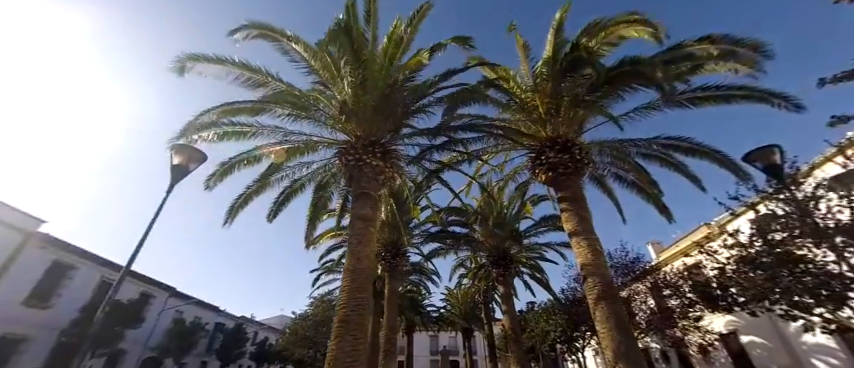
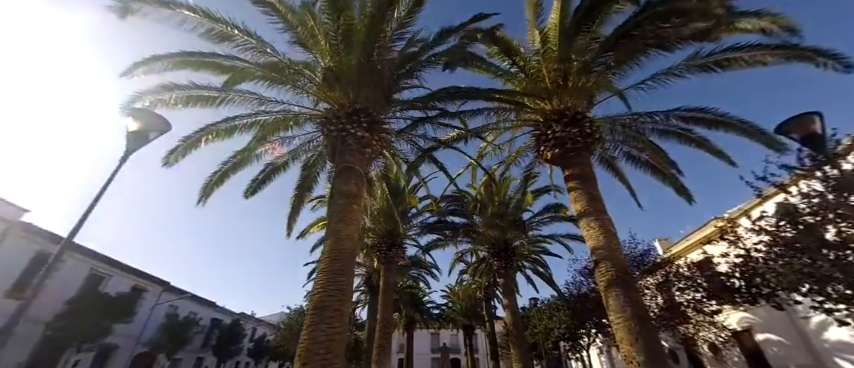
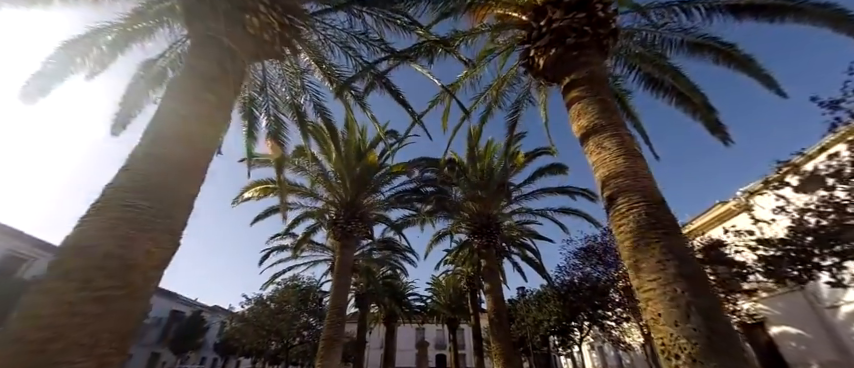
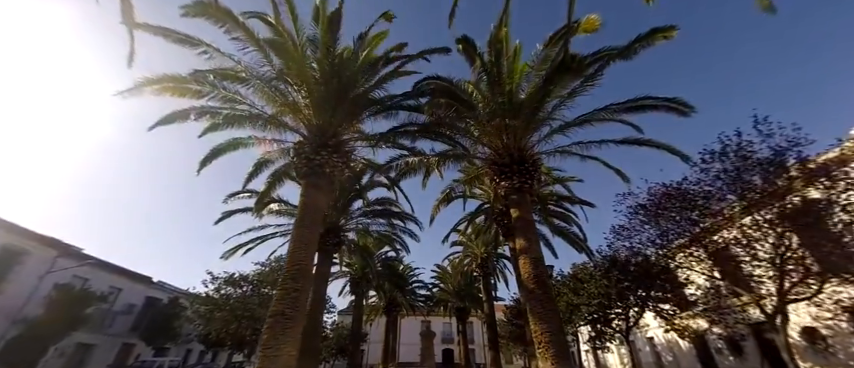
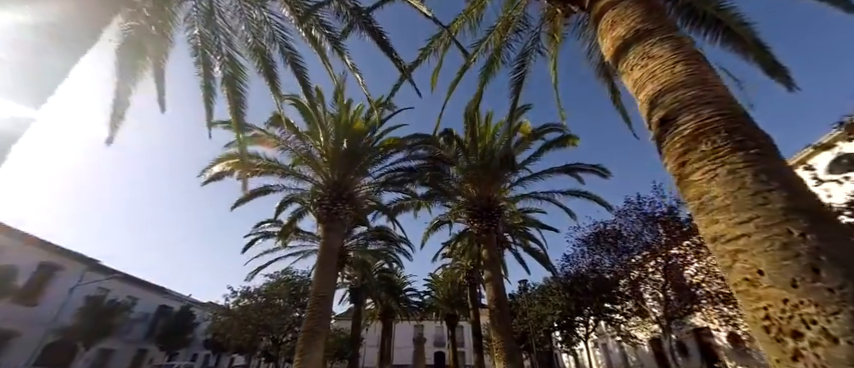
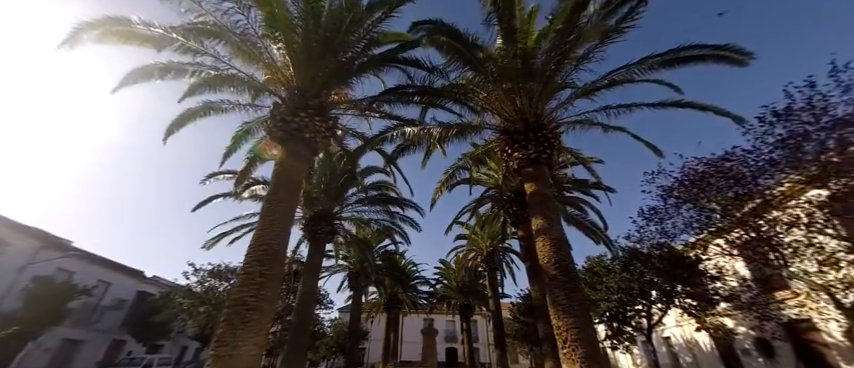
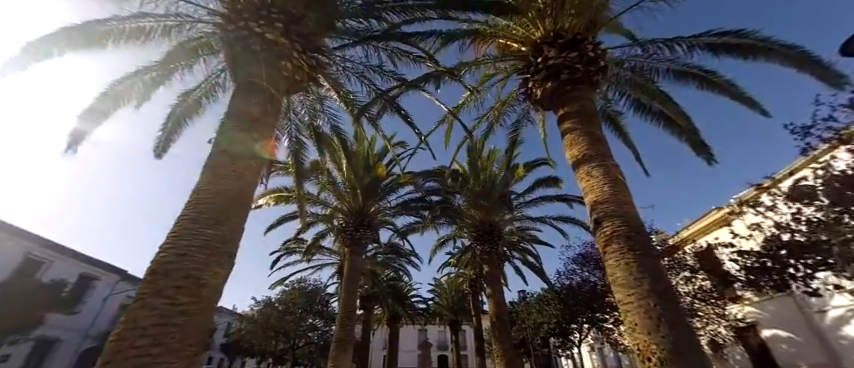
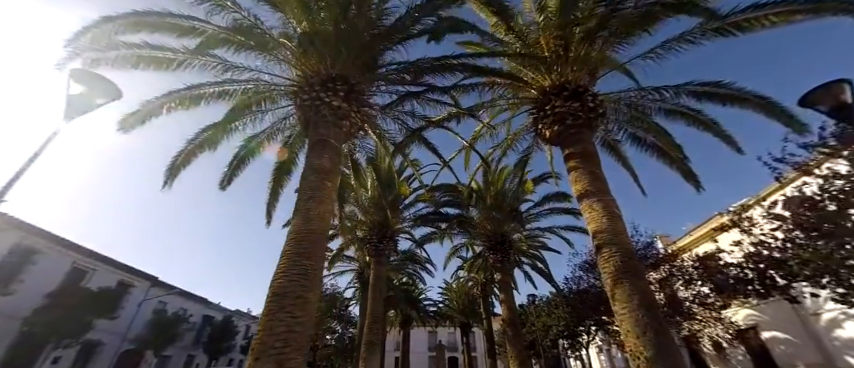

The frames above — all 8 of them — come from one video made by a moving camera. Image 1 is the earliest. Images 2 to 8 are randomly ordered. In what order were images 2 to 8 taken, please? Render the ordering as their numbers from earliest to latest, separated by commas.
2, 8, 7, 3, 5, 4, 6
